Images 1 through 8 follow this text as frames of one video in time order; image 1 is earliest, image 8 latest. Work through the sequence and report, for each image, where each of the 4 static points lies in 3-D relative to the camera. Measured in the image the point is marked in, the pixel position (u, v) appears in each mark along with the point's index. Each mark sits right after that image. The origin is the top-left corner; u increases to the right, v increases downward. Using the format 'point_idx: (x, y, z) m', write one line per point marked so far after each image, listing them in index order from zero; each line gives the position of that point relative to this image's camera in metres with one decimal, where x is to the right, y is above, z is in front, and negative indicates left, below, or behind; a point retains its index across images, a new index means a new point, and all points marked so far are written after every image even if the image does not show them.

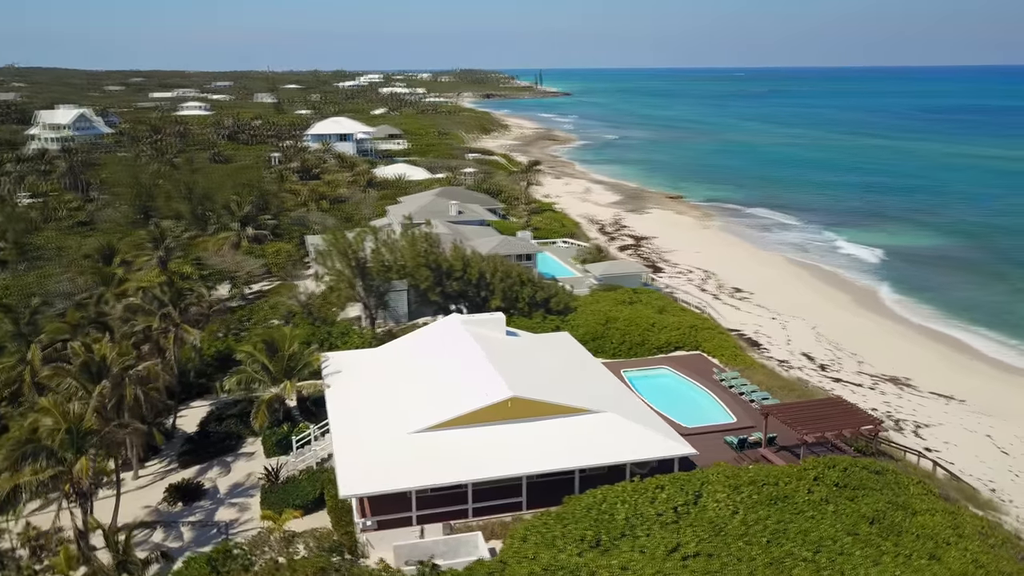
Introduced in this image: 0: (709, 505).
0: (+4.5, -4.9, +19.1) m
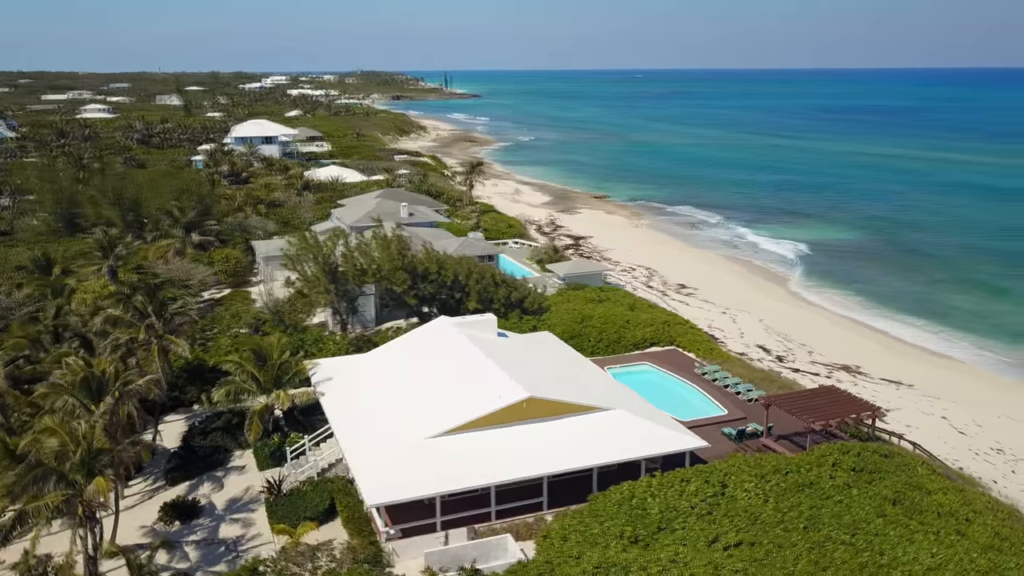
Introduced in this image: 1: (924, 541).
0: (+5.2, -4.7, +19.6) m
1: (+8.5, -5.2, +17.6) m
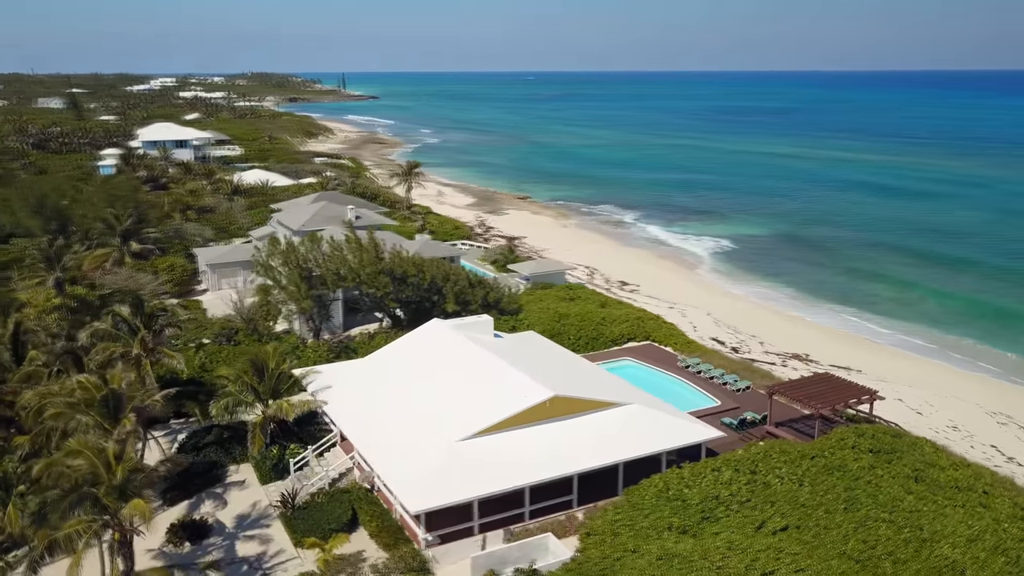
0: (+6.2, -4.6, +20.2) m
1: (+9.7, -4.9, +18.7) m
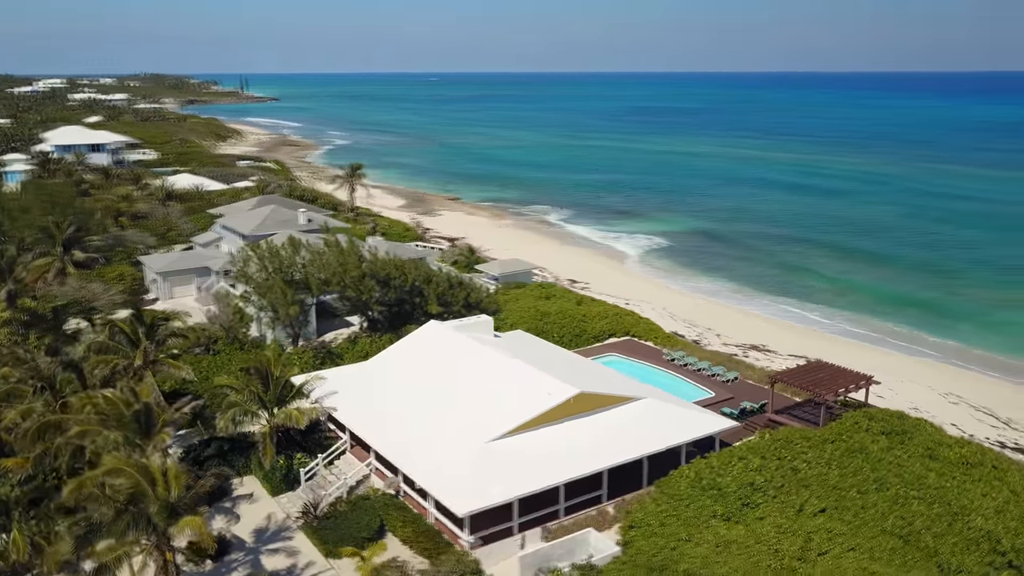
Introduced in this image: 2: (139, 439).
0: (+7.1, -4.3, +21.0) m
1: (+10.8, -4.6, +19.8) m
2: (-8.0, -3.2, +18.3) m
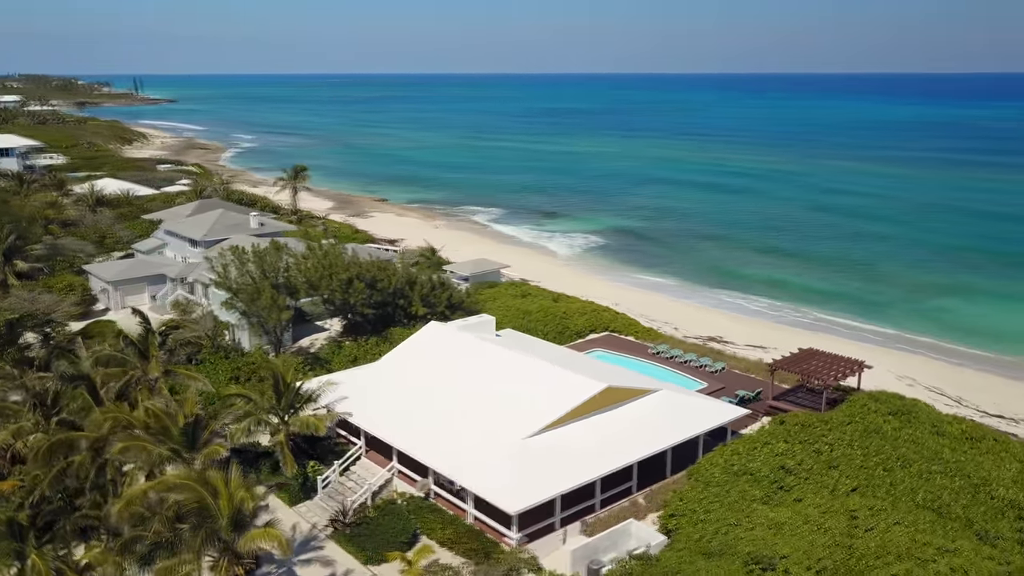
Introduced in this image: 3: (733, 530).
0: (+8.0, -4.1, +21.9) m
1: (+11.8, -4.3, +21.1) m
2: (-6.7, -3.3, +17.6) m
3: (+4.9, -5.3, +18.9) m
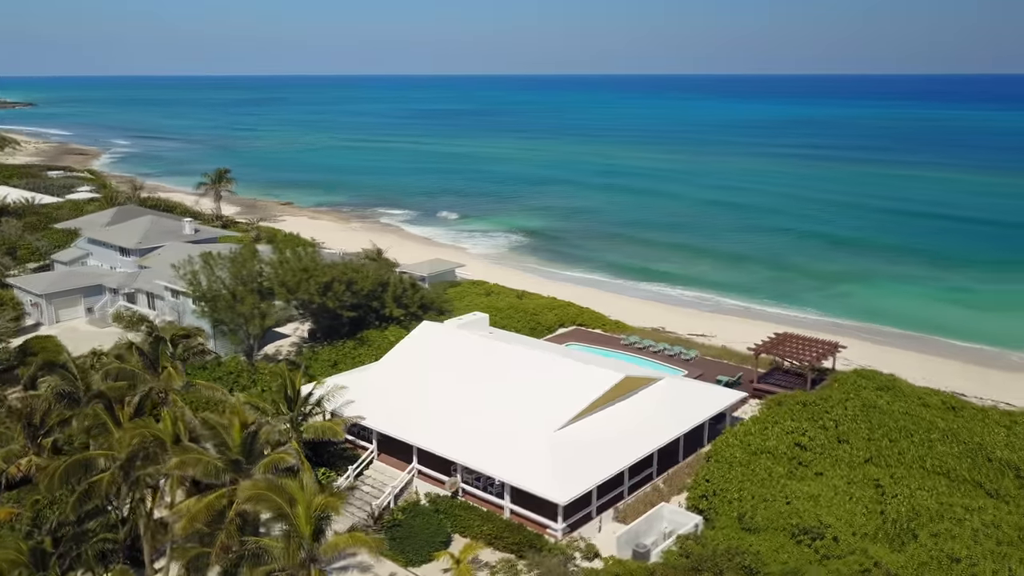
0: (+8.6, -3.7, +23.2) m
1: (+12.5, -3.7, +23.0) m
2: (-5.4, -3.4, +17.0) m
3: (+6.0, -5.0, +19.9) m
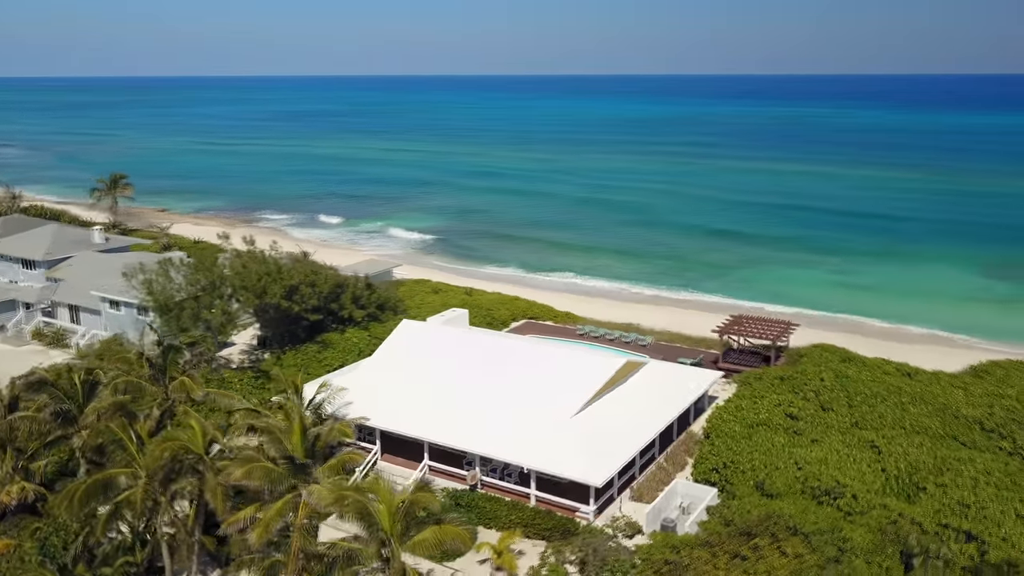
0: (+8.7, -3.1, +24.9) m
1: (+12.6, -3.0, +25.3) m
2: (-4.1, -3.4, +16.5) m
3: (+6.7, -4.6, +21.2) m
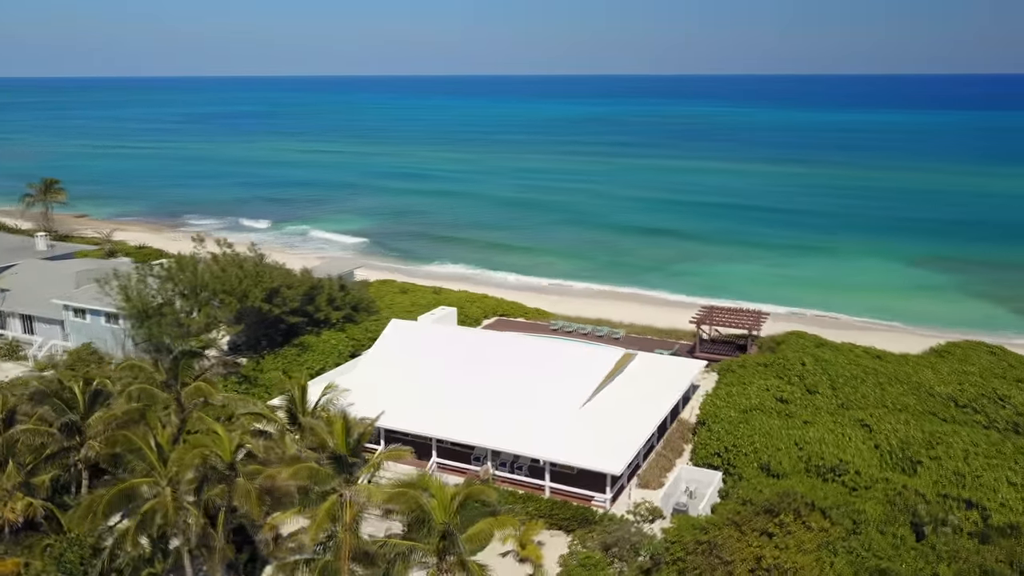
0: (+8.7, -2.8, +26.1) m
1: (+12.5, -2.6, +26.9) m
2: (-3.2, -3.4, +16.4) m
3: (+7.1, -4.3, +22.2) m
